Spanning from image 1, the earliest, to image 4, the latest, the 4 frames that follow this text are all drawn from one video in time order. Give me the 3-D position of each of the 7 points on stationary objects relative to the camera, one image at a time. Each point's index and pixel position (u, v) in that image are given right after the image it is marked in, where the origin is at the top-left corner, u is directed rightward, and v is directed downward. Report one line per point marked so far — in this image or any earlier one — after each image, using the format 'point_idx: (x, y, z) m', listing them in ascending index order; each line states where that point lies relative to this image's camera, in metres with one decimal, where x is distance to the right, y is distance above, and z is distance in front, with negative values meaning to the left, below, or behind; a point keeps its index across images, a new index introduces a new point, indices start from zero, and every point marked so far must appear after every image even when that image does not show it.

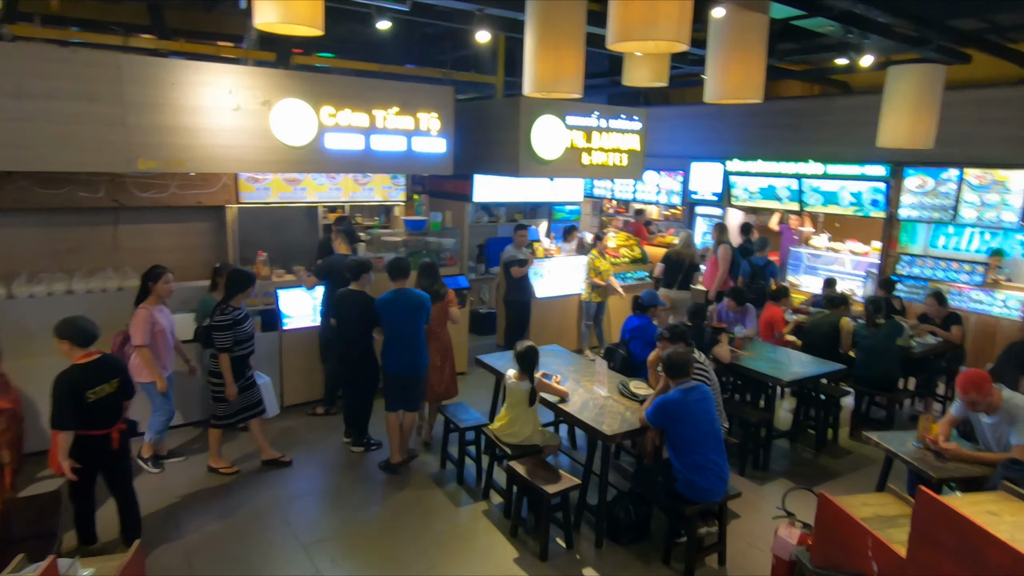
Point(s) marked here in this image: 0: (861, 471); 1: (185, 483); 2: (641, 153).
0: (+2.6, -1.4, +4.7) m
1: (-2.2, -1.3, +4.3) m
2: (+1.5, +1.6, +7.5) m
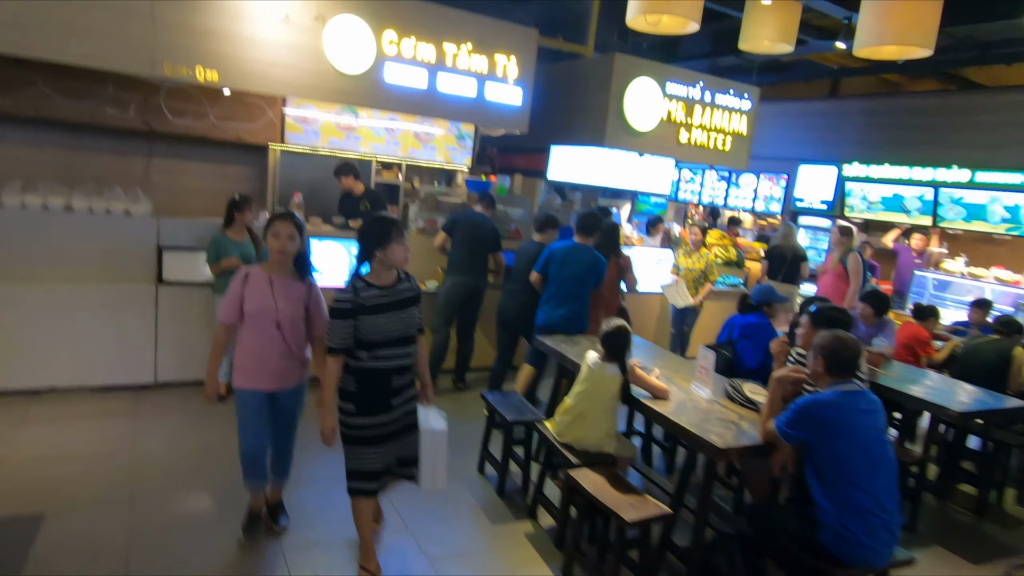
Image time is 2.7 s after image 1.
0: (+2.9, -1.4, +3.5) m
1: (-1.9, -0.9, +3.5) m
2: (+2.4, +1.5, +6.4) m
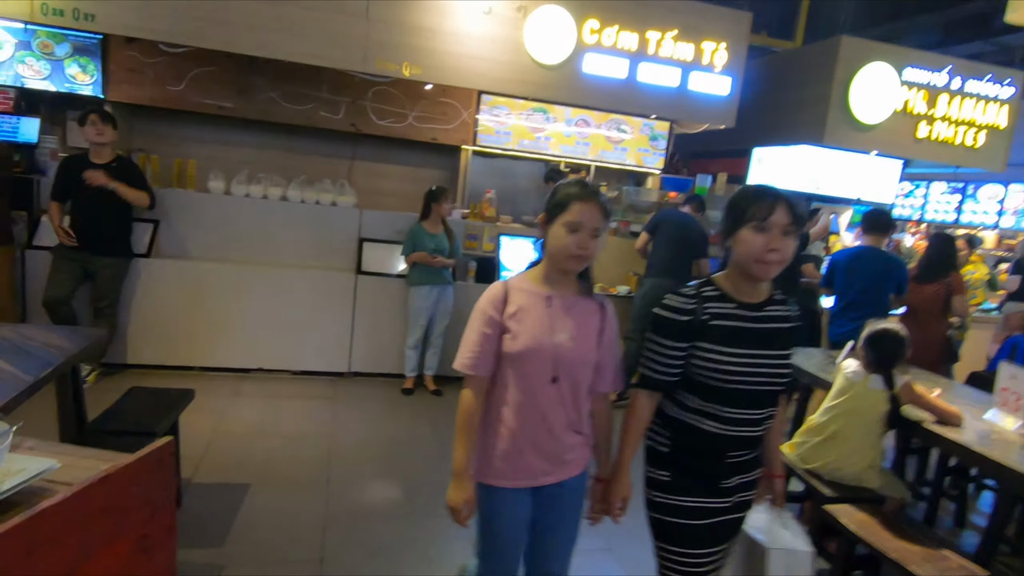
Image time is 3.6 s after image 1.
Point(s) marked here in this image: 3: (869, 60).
0: (+3.8, -1.5, +2.2) m
1: (-0.8, -0.8, +3.4) m
2: (+4.2, +1.3, +5.3) m
3: (+2.8, +1.8, +4.9) m
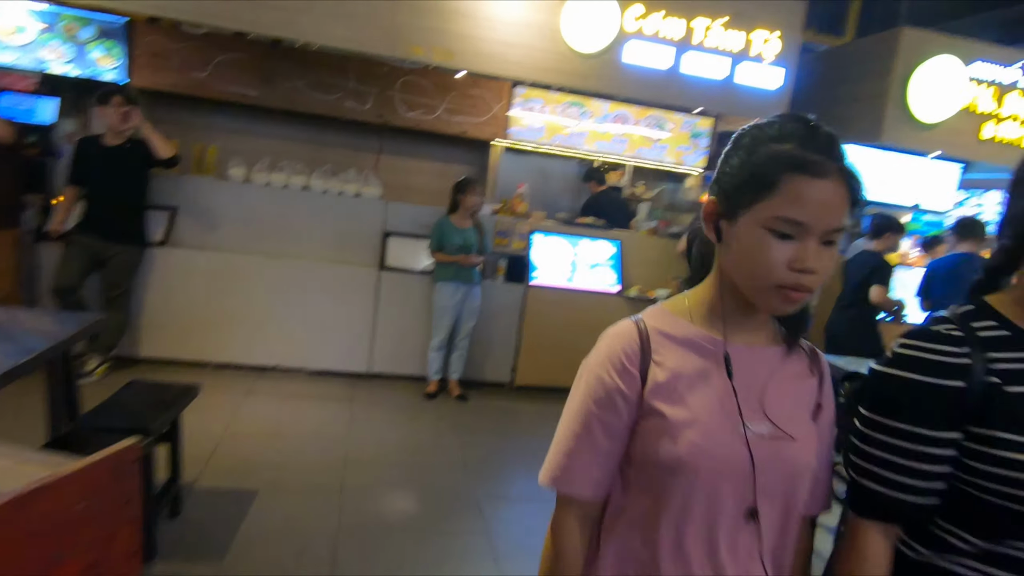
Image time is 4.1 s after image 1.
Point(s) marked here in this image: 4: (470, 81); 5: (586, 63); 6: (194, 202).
0: (+3.9, -1.6, +1.8) m
1: (-0.7, -0.8, +3.2) m
2: (+4.4, +1.2, +4.9) m
3: (+3.1, +1.7, +4.5) m
4: (-0.3, +1.6, +5.0) m
5: (+0.5, +1.5, +4.1) m
6: (-1.9, +0.5, +3.8) m
